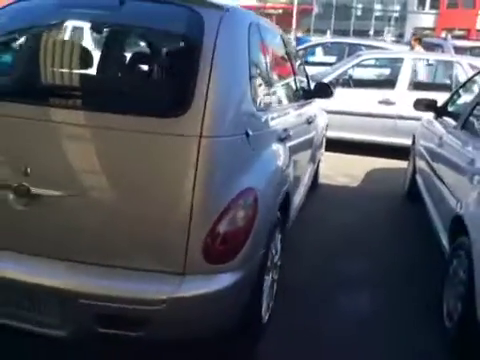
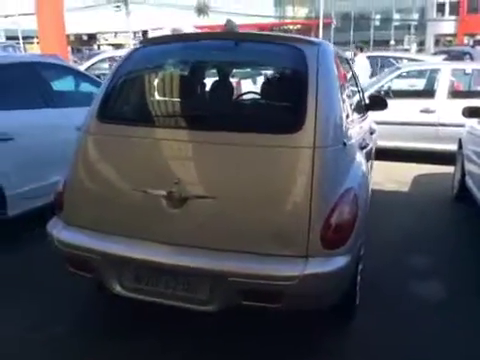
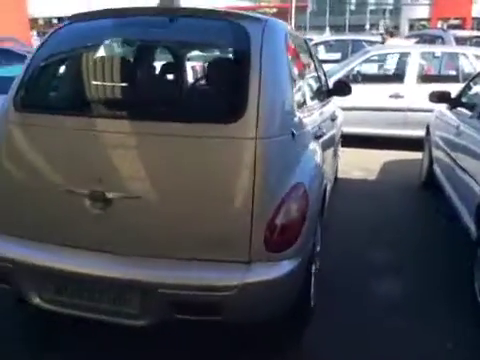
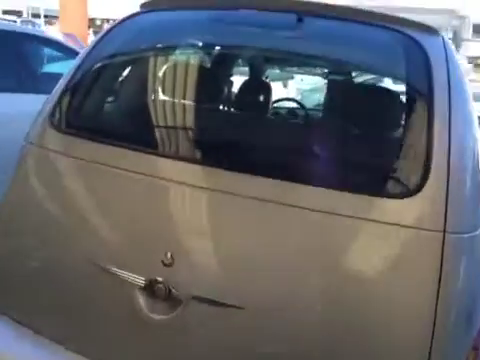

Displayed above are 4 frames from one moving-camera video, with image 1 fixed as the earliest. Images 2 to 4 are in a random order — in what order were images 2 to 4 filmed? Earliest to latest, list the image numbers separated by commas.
3, 2, 4
